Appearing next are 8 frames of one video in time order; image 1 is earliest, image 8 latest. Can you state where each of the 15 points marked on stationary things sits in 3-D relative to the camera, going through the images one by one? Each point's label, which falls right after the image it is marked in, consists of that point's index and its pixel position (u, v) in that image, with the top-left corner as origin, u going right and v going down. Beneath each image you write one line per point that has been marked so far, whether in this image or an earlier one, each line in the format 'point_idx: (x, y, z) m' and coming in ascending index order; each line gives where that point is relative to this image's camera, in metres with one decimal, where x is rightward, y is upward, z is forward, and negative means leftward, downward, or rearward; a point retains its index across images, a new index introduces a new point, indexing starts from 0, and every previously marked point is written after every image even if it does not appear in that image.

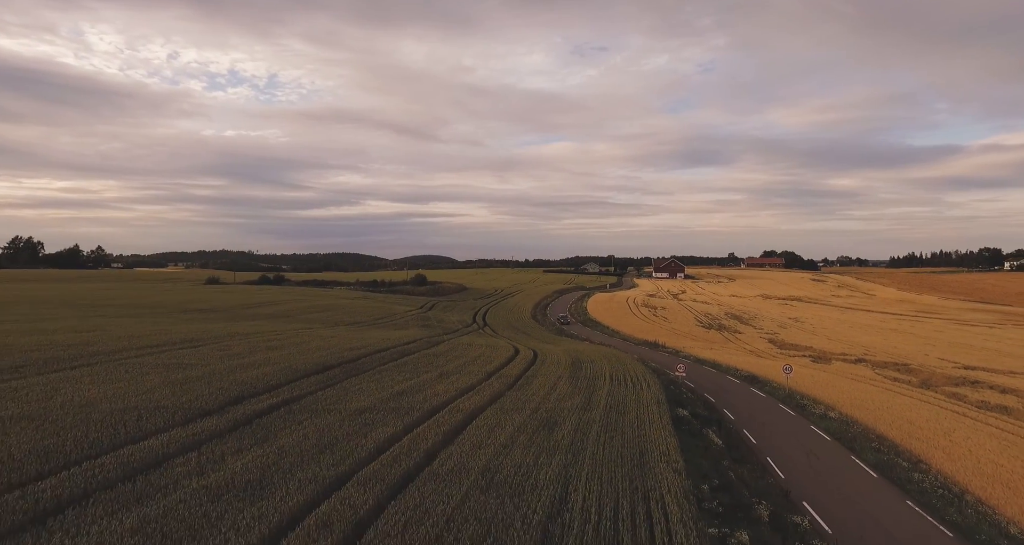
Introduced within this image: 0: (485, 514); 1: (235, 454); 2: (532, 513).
0: (-0.7, -5.7, +13.9) m
1: (-7.8, -4.9, +16.0) m
2: (+0.5, -5.8, +14.2) m
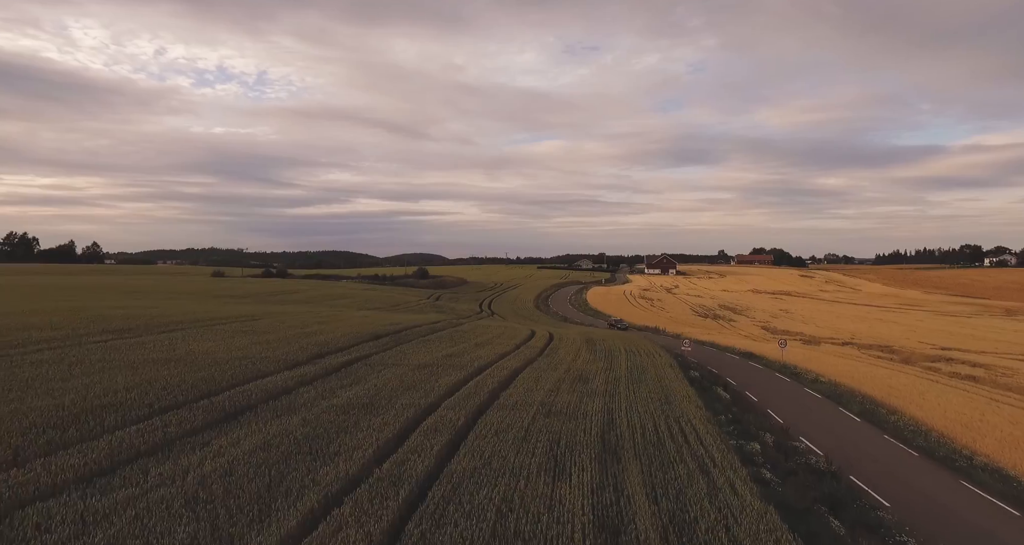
0: (+1.2, -4.6, +17.7) m
1: (-5.9, -3.8, +19.7) m
2: (+2.4, -4.7, +18.1) m
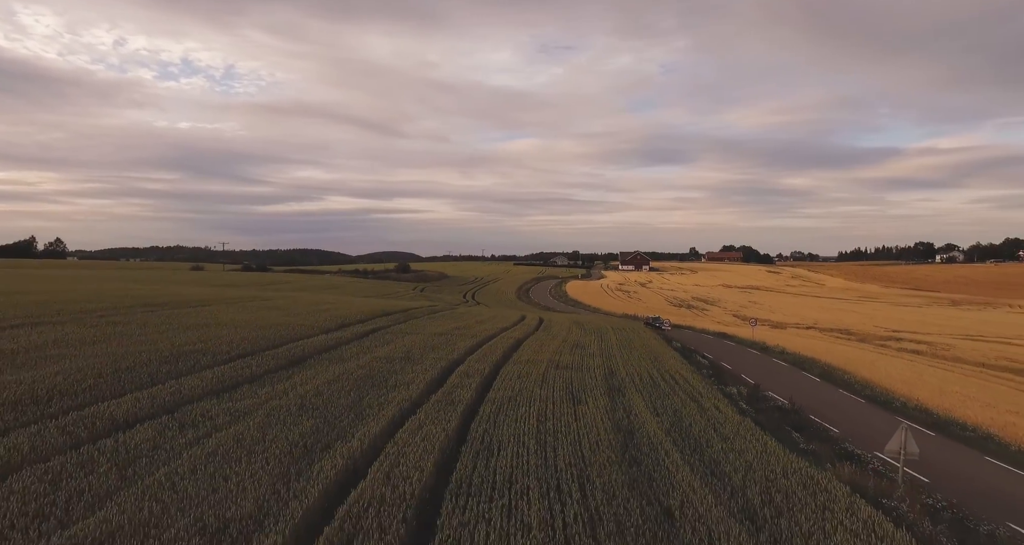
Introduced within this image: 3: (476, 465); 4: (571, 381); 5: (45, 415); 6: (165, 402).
0: (+1.8, -3.6, +20.9) m
1: (-5.4, -2.8, +22.5) m
2: (+3.0, -3.7, +21.3) m
3: (-0.7, -3.5, +10.8) m
4: (+2.0, -3.6, +19.6) m
5: (-9.0, -2.7, +11.2) m
6: (-7.7, -2.8, +12.7) m
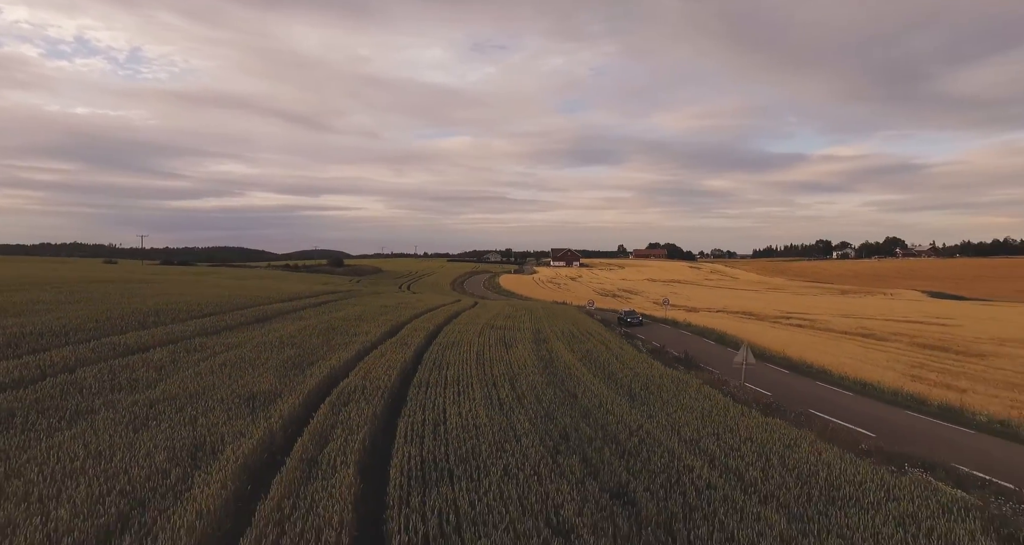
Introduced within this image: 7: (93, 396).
0: (-0.7, -2.4, +24.4) m
1: (-8.0, -1.6, +25.2) m
2: (+0.5, -2.5, +25.0) m
3: (-1.9, -2.4, +14.1) m
4: (-0.3, -2.4, +23.1) m
5: (-10.3, -1.6, +13.6) m
6: (-9.1, -1.7, +15.2) m
7: (-6.9, -2.0, +9.6) m
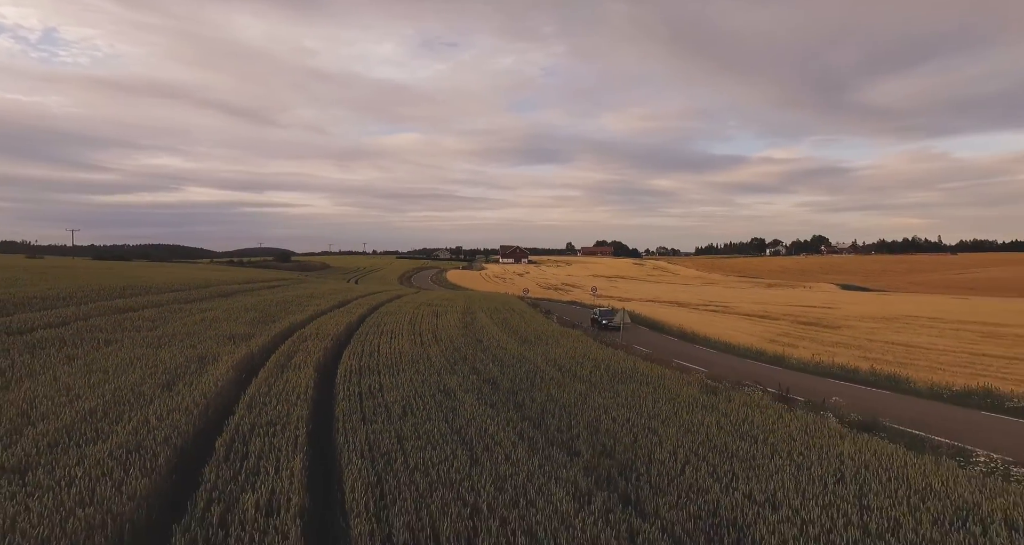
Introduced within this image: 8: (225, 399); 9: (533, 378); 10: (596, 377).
0: (-3.9, -1.7, +28.2) m
1: (-11.2, -0.9, +28.4) m
2: (-2.8, -1.8, +28.9) m
3: (-4.3, -1.6, +17.8) m
4: (-3.4, -1.7, +27.0) m
5: (-12.5, -0.9, +16.6) m
6: (-11.5, -1.0, +18.3) m
7: (-8.9, -1.4, +12.9) m
8: (-4.3, -1.9, +8.7) m
9: (+0.4, -2.0, +11.4) m
10: (+1.6, -2.0, +11.5) m
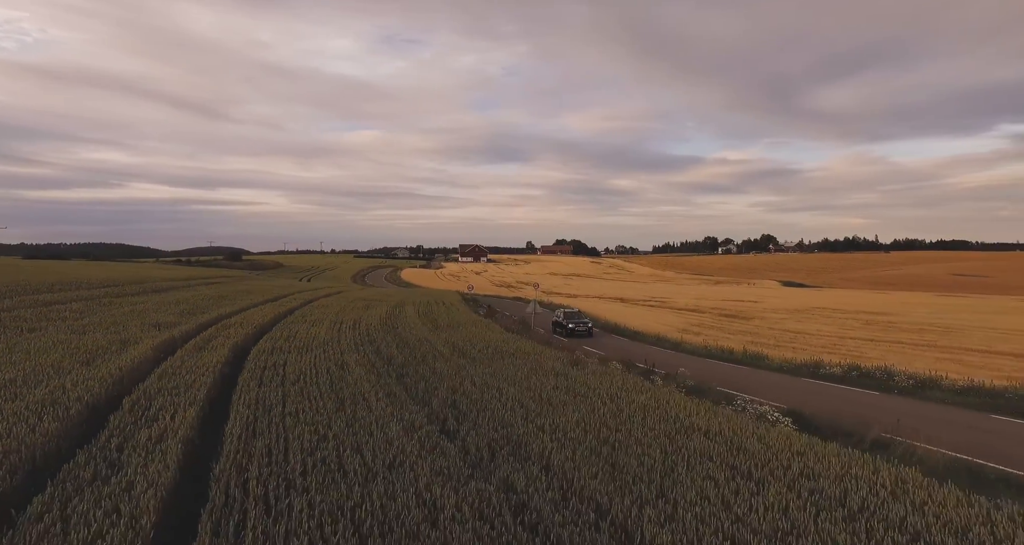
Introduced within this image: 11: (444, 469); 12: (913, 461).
0: (-7.3, -1.5, +29.6) m
1: (-14.6, -0.7, +29.3) m
2: (-6.2, -1.5, +30.3) m
3: (-7.0, -1.4, +19.2) m
4: (-6.8, -1.5, +28.4) m
5: (-15.2, -0.7, +17.4) m
6: (-14.3, -0.8, +19.2) m
7: (-11.3, -1.2, +14.0) m
8: (-6.4, -1.7, +10.1) m
9: (-1.9, -1.8, +13.1) m
10: (-0.7, -1.8, +13.2) m
11: (-0.7, -2.0, +6.1) m
12: (+4.3, -2.1, +6.3) m
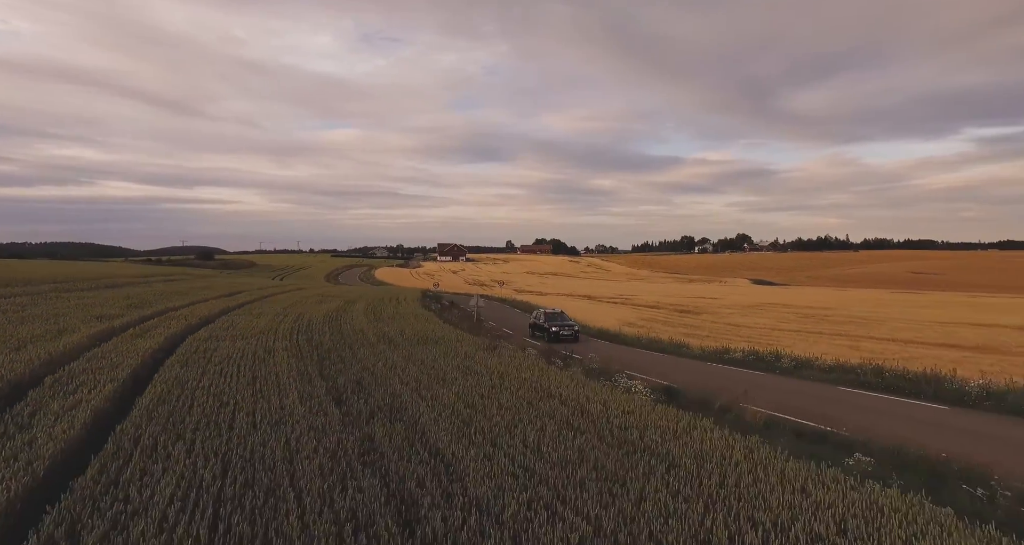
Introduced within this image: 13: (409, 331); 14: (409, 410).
0: (-9.6, -1.3, +30.2) m
1: (-16.9, -0.5, +29.7) m
2: (-8.6, -1.4, +31.0) m
3: (-9.0, -1.3, +19.8) m
4: (-9.0, -1.3, +29.0) m
5: (-17.1, -0.6, +17.8) m
6: (-16.3, -0.6, +19.6) m
7: (-13.1, -1.0, +14.5) m
8: (-8.1, -1.5, +10.8) m
9: (-3.7, -1.6, +14.0) m
10: (-2.5, -1.6, +14.1) m
11: (-2.3, -1.8, +7.0) m
12: (+2.7, -1.9, +7.3) m
13: (-2.7, -1.6, +15.5) m
14: (-1.4, -1.8, +7.7) m
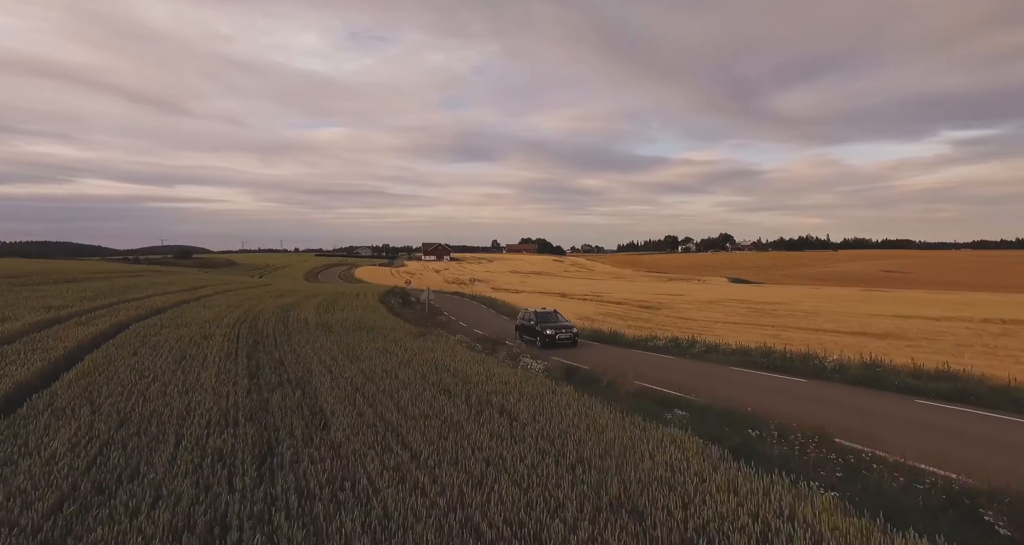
0: (-11.6, -1.0, +30.7) m
1: (-18.9, -0.3, +30.0) m
2: (-10.6, -1.1, +31.5) m
3: (-10.8, -1.0, +20.3) m
4: (-11.0, -1.1, +29.5) m
5: (-18.8, -0.3, +18.2) m
6: (-18.0, -0.4, +20.0) m
7: (-14.7, -0.8, +14.9) m
8: (-9.7, -1.3, +11.3) m
9: (-5.3, -1.4, +14.6) m
10: (-4.1, -1.4, +14.7) m
11: (-3.8, -1.6, +7.6) m
12: (+1.2, -1.6, +8.0) m
13: (-4.4, -1.3, +16.2) m
14: (-2.9, -1.6, +8.4) m
